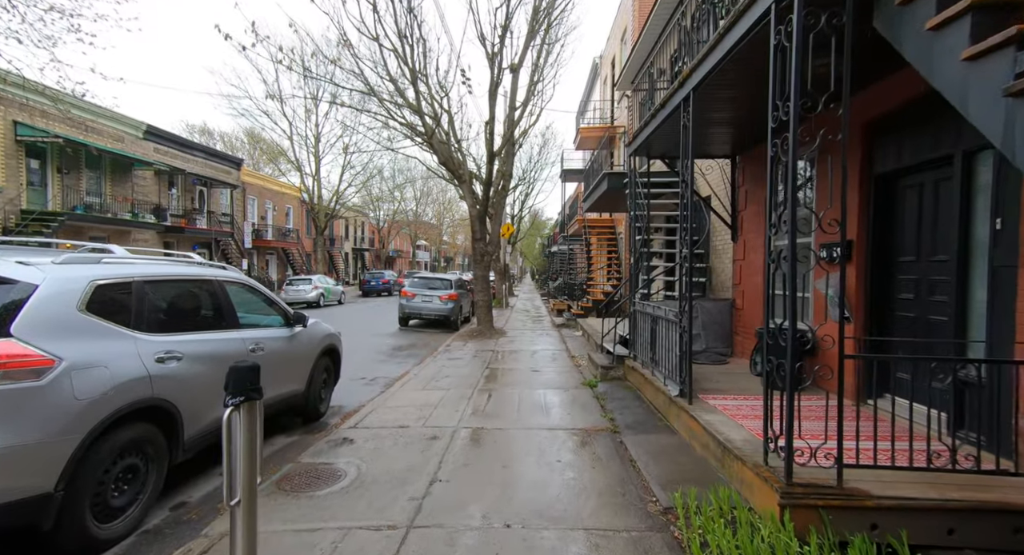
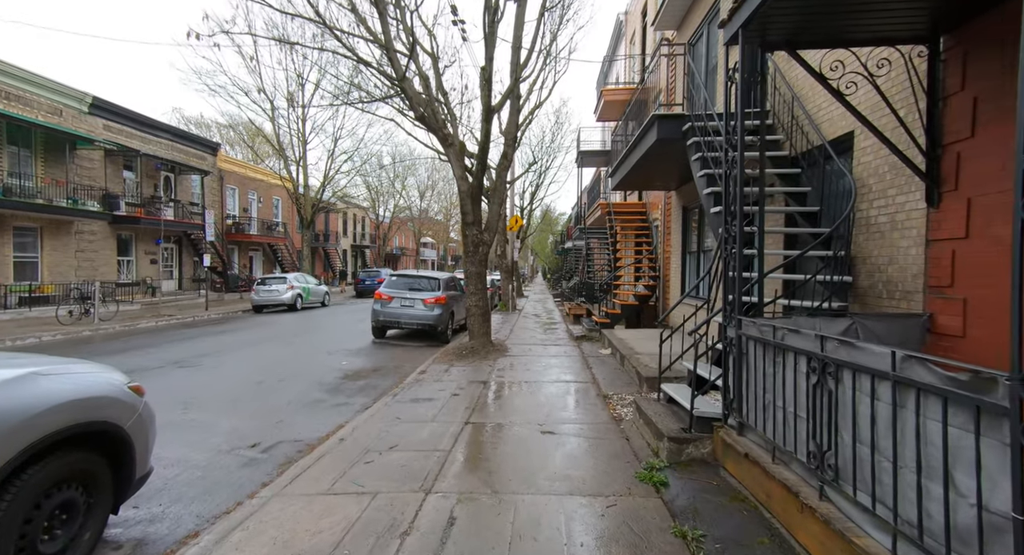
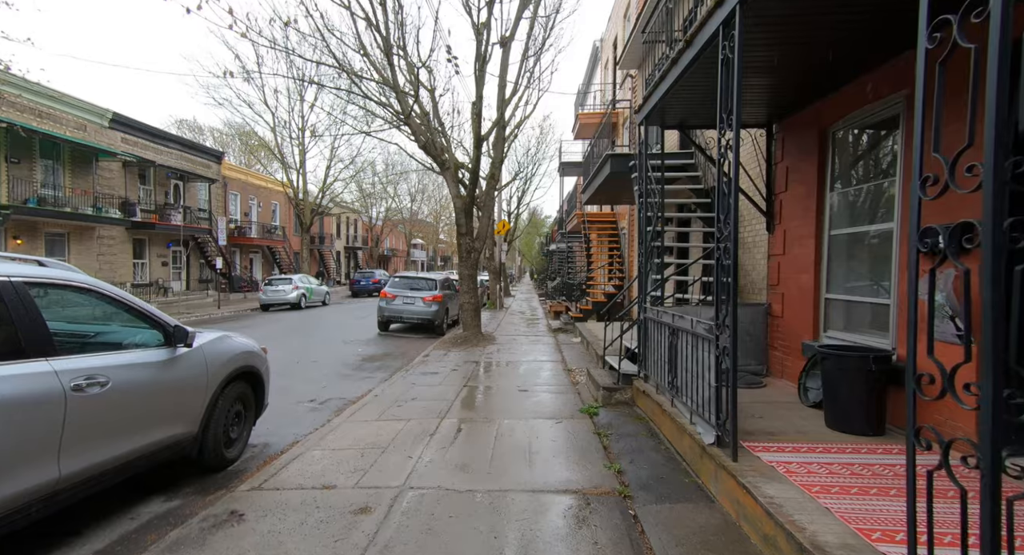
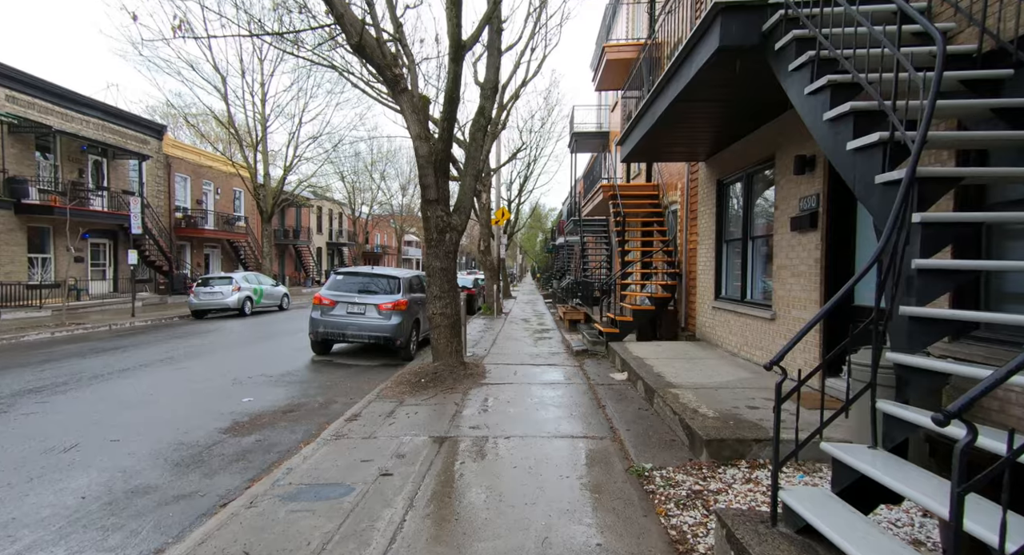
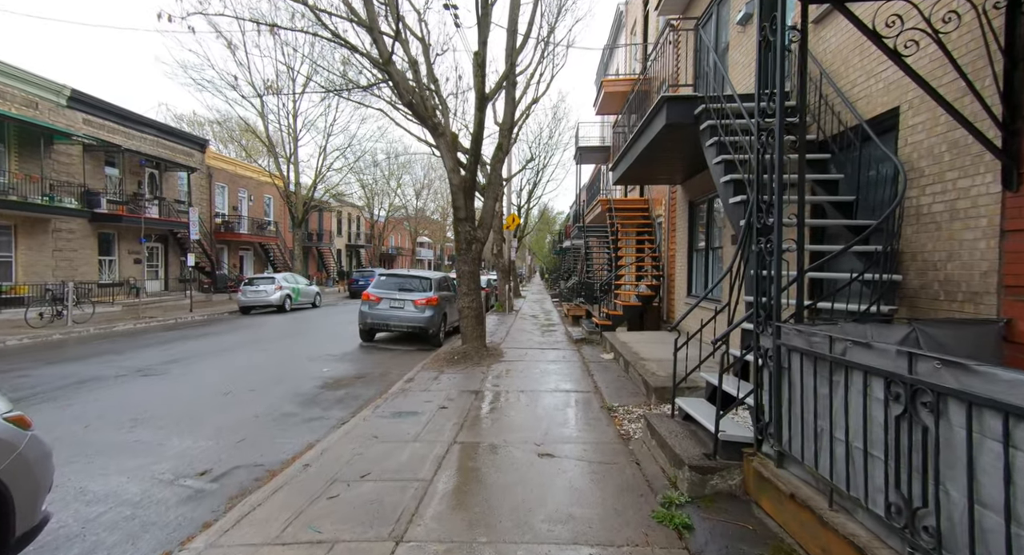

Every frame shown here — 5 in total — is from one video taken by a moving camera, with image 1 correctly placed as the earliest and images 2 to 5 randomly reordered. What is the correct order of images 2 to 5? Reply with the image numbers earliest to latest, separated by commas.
3, 2, 5, 4
